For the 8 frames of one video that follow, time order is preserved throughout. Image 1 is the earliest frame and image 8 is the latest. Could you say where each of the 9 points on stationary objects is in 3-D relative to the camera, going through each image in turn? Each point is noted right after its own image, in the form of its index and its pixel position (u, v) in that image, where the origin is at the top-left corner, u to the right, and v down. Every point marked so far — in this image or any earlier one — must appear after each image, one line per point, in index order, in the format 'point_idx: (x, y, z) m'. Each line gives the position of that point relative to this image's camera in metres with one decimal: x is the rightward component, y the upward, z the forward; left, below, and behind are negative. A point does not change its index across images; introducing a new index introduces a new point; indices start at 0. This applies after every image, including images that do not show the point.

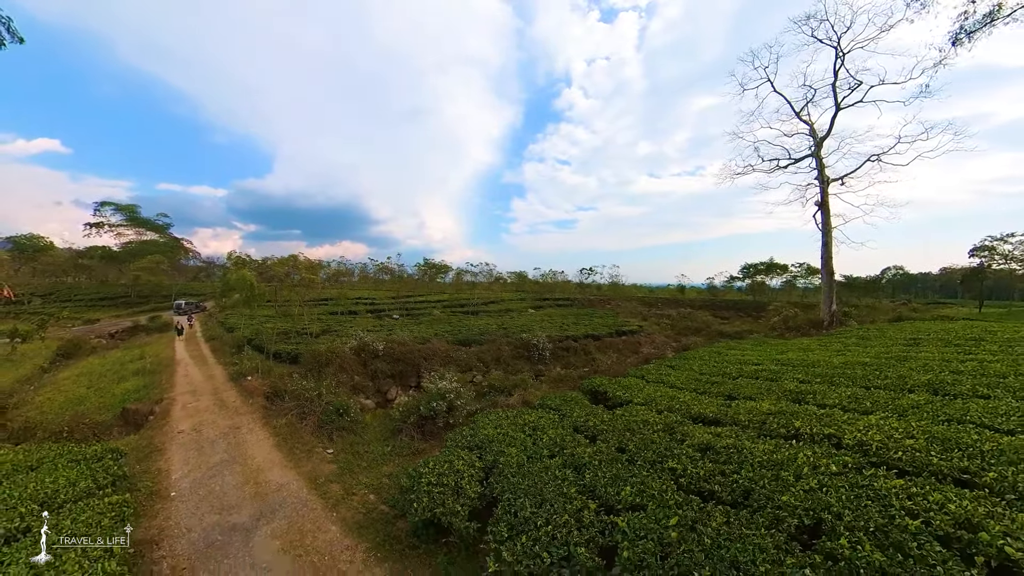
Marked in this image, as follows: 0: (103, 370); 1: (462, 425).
0: (-18.4, -3.6, +17.3) m
1: (-1.6, -3.0, +9.0) m
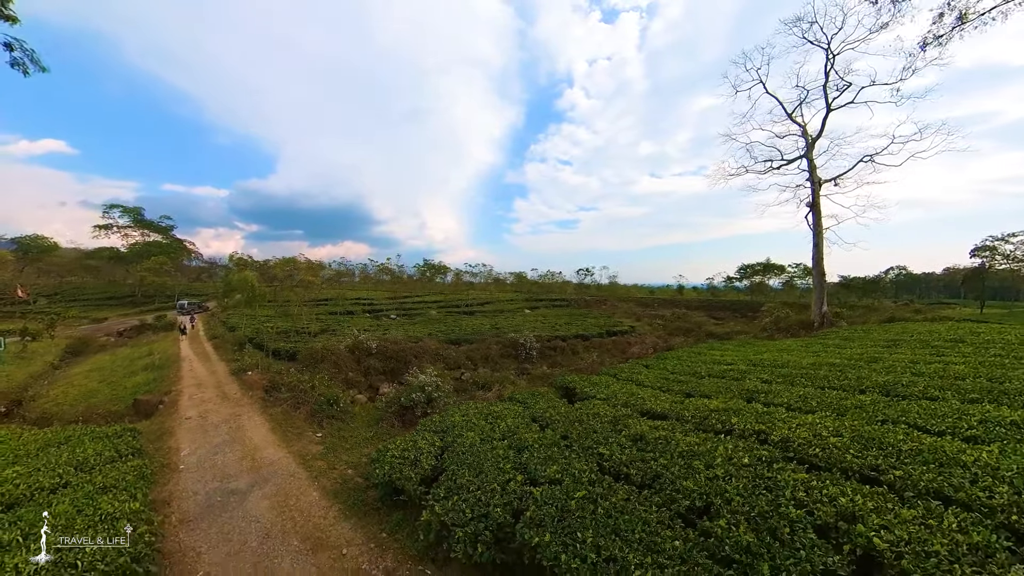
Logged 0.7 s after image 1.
0: (-19.0, -3.7, +18.2) m
1: (-2.2, -3.1, +9.8) m
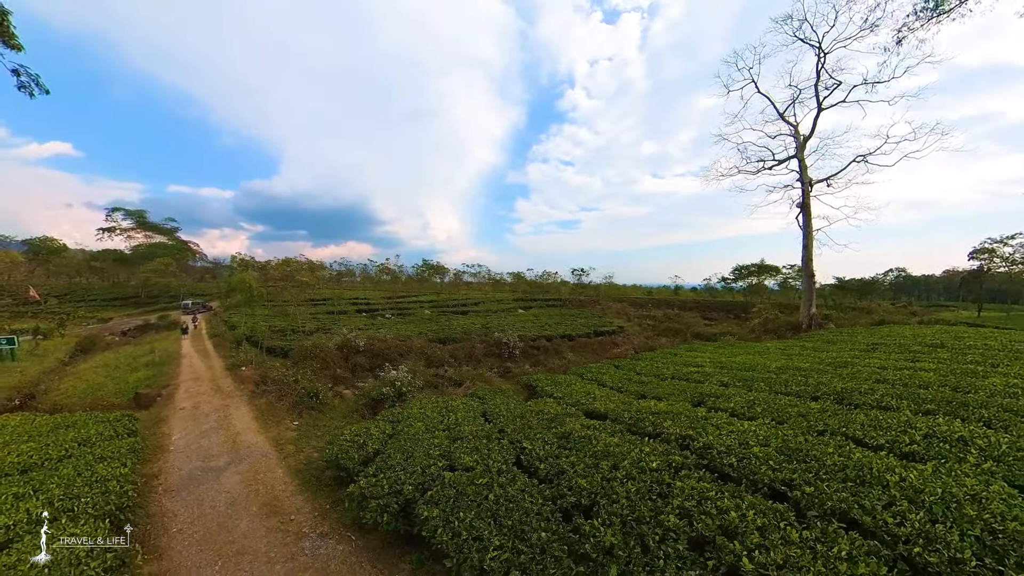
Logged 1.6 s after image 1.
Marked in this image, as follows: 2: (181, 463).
0: (-19.9, -3.7, +19.4) m
1: (-3.2, -3.2, +10.9) m
2: (-7.1, -3.5, +8.3) m
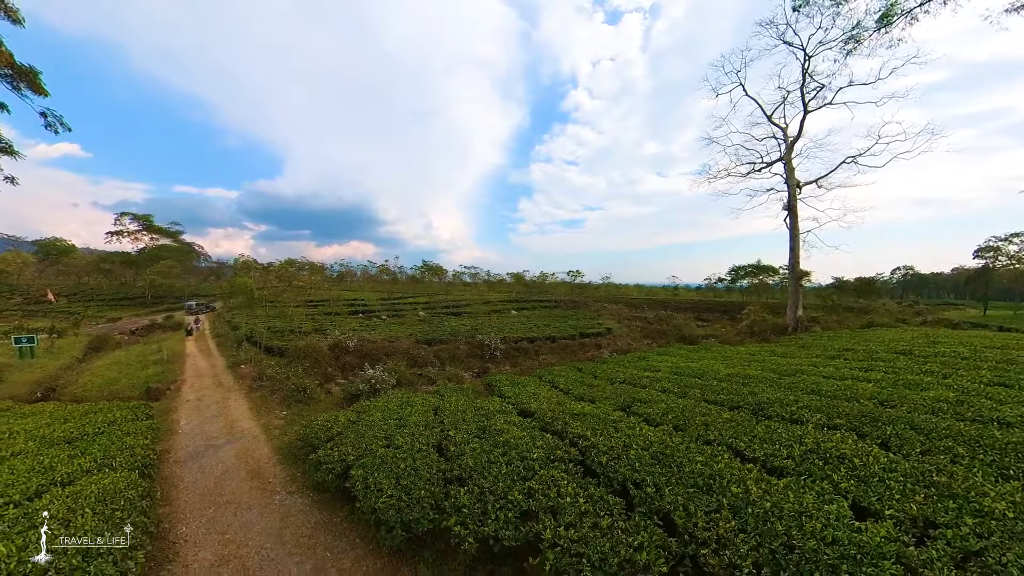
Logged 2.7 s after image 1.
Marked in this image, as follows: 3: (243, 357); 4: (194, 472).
0: (-21.0, -4.0, +20.9) m
1: (-4.3, -3.4, +12.3) m
2: (-8.3, -3.8, +9.7) m
3: (-13.1, -3.4, +18.9) m
4: (-6.9, -3.8, +8.3) m
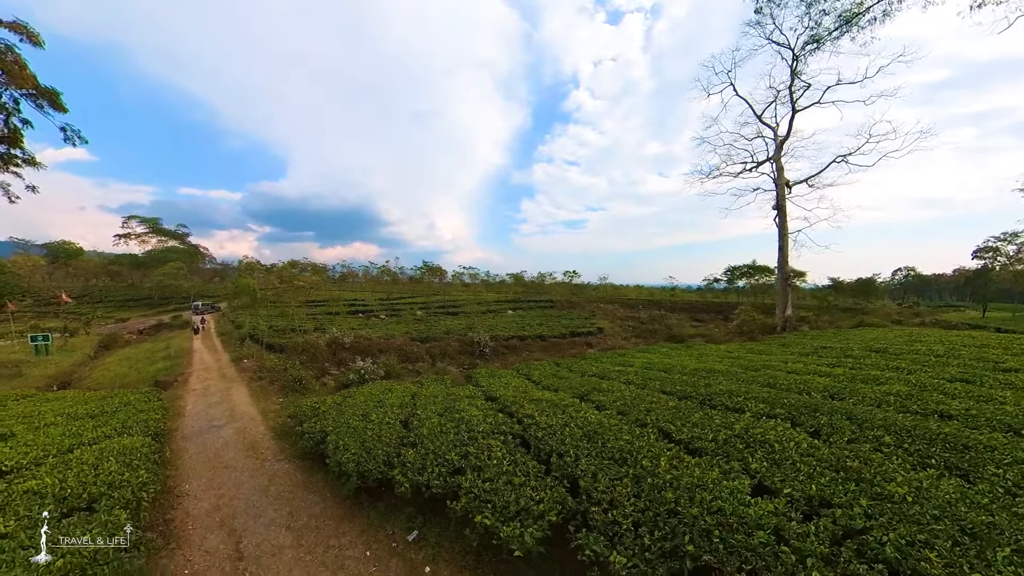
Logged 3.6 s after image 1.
0: (-21.7, -4.0, +22.2) m
1: (-5.1, -3.4, +13.4) m
2: (-9.0, -3.8, +10.9) m
3: (-13.8, -3.4, +20.2) m
4: (-7.7, -3.8, +9.5) m
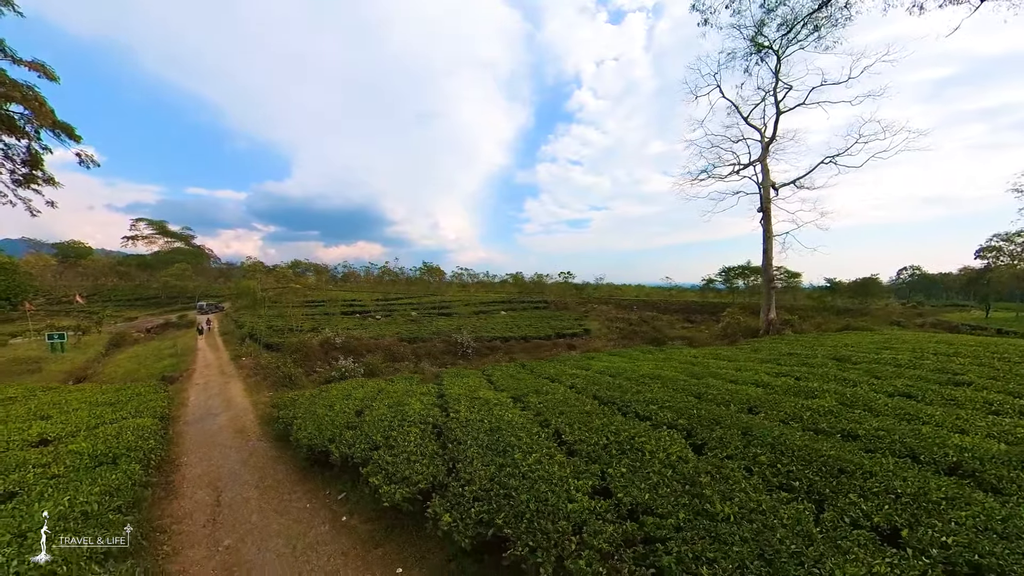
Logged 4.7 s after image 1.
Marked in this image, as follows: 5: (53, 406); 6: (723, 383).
0: (-22.8, -4.2, +23.9) m
1: (-6.4, -3.7, +14.9) m
2: (-10.3, -4.0, +12.5) m
3: (-15.0, -3.6, +21.8) m
4: (-9.0, -4.1, +11.0) m
5: (-12.8, -3.2, +10.8) m
6: (+7.4, -3.3, +13.4) m
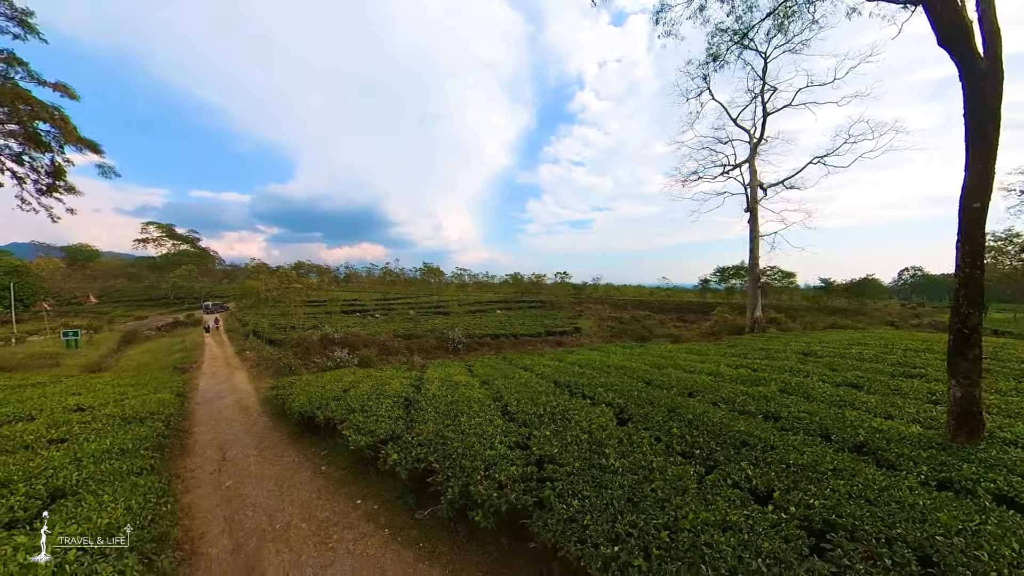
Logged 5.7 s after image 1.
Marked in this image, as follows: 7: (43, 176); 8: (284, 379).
0: (-23.6, -4.1, +25.5) m
1: (-7.2, -3.6, +16.4) m
2: (-11.2, -4.0, +14.0) m
3: (-15.8, -3.5, +23.3) m
4: (-9.9, -4.0, +12.5) m
5: (-13.7, -3.2, +12.4) m
6: (+6.5, -3.2, +14.8) m
7: (-20.9, +5.0, +17.2) m
8: (-8.5, -3.7, +14.8) m
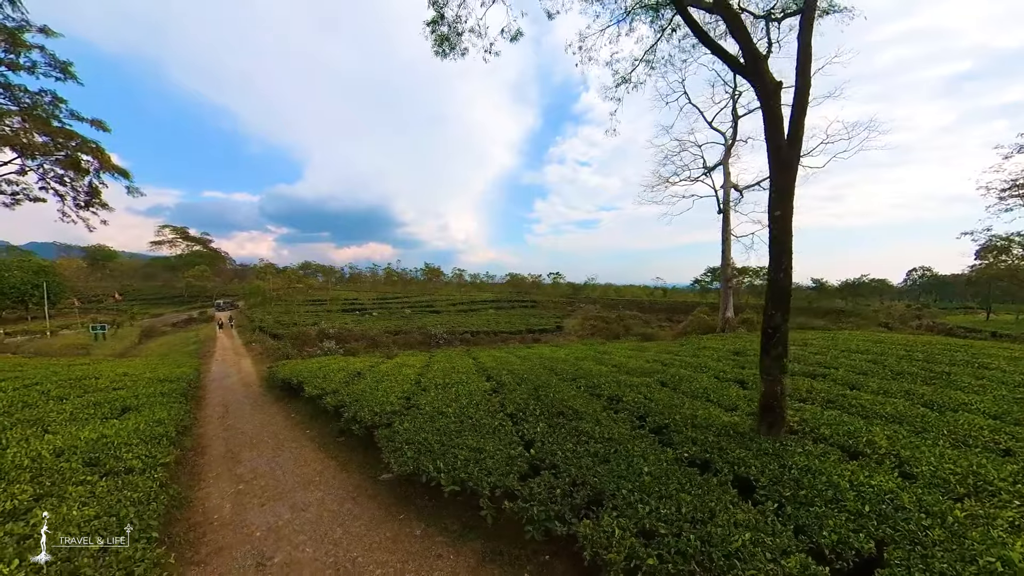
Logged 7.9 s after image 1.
0: (-25.4, -4.1, +28.9) m
1: (-9.2, -3.6, +19.5) m
2: (-13.2, -4.0, +17.1) m
3: (-17.7, -3.6, +26.6) m
4: (-12.0, -4.1, +15.7) m
5: (-15.8, -3.2, +15.5) m
6: (+4.5, -3.3, +17.6) m
7: (-22.8, +5.0, +20.5) m
8: (-10.5, -3.7, +17.8) m
